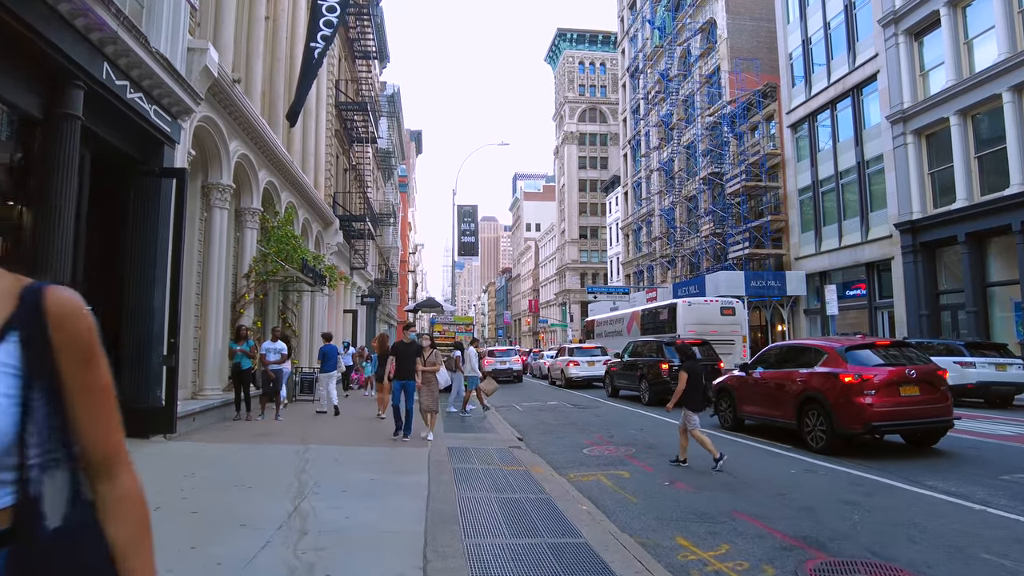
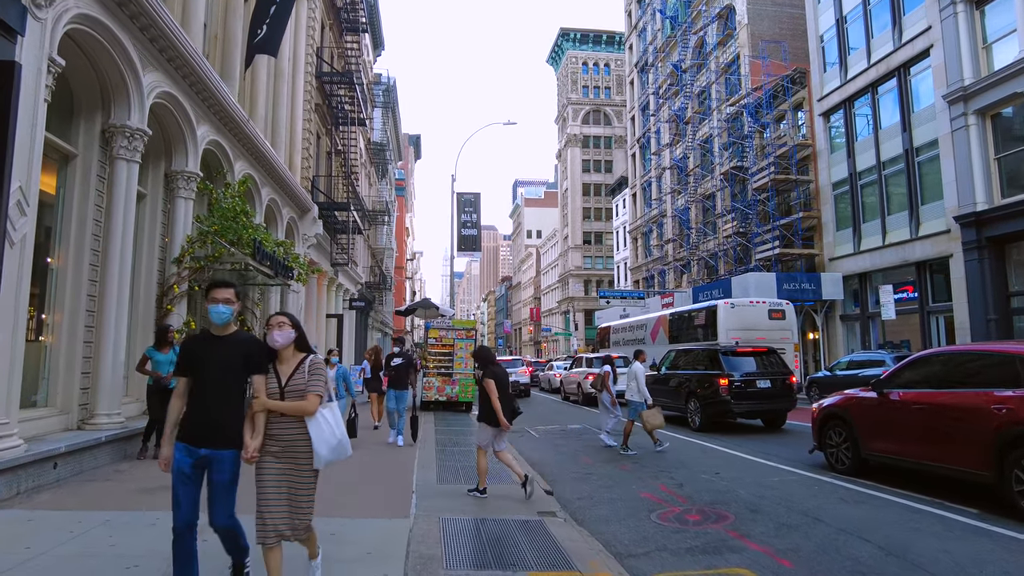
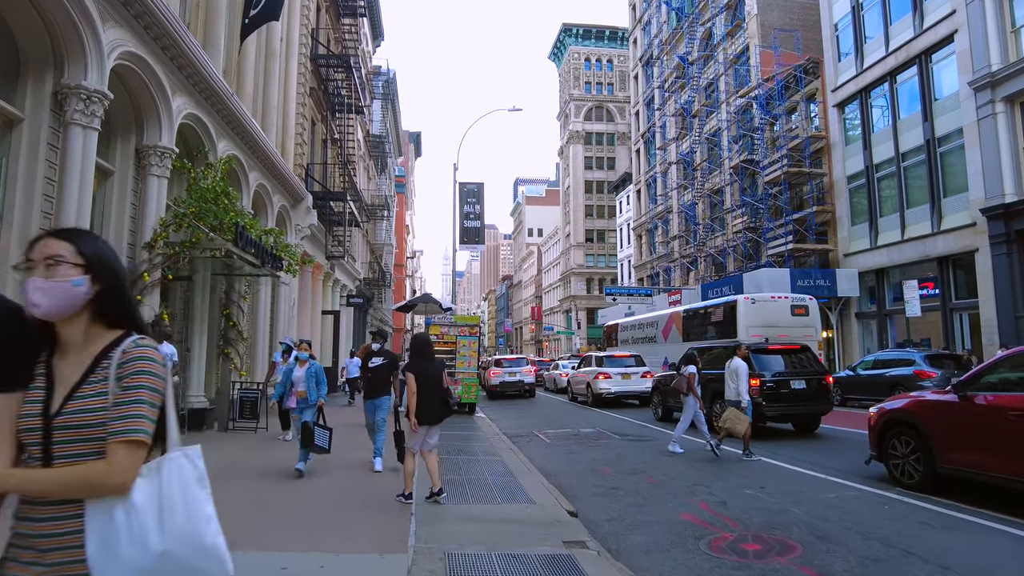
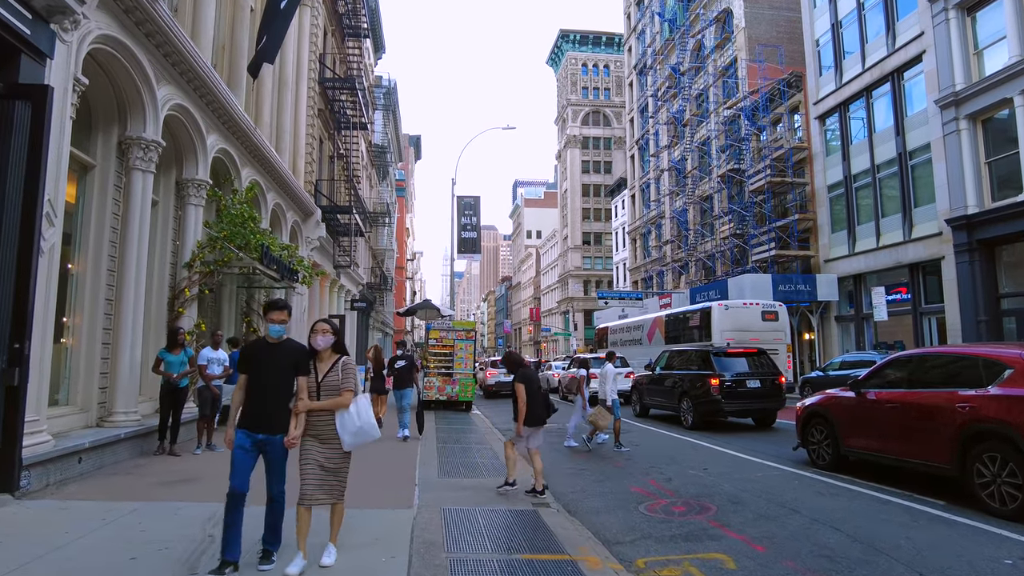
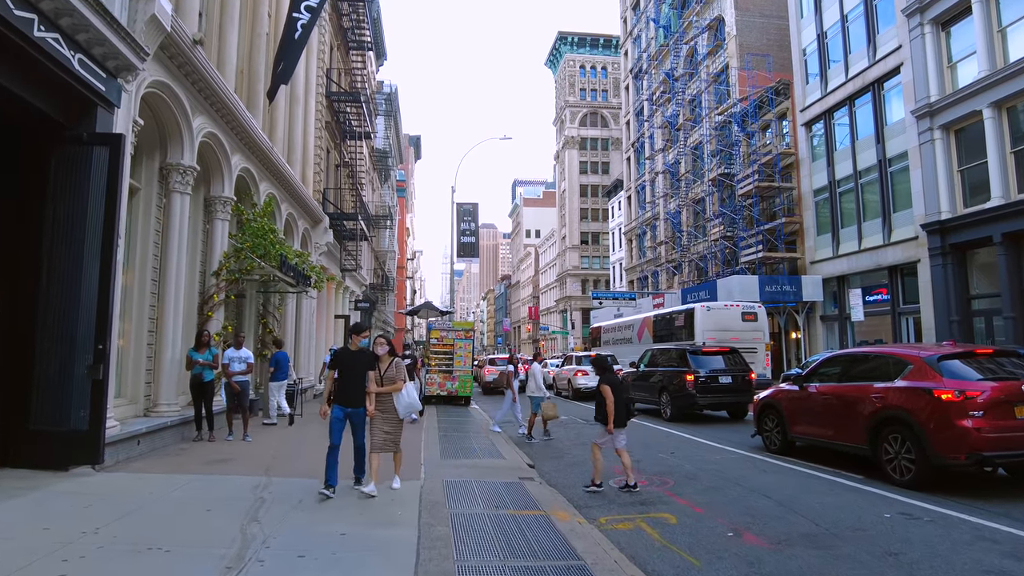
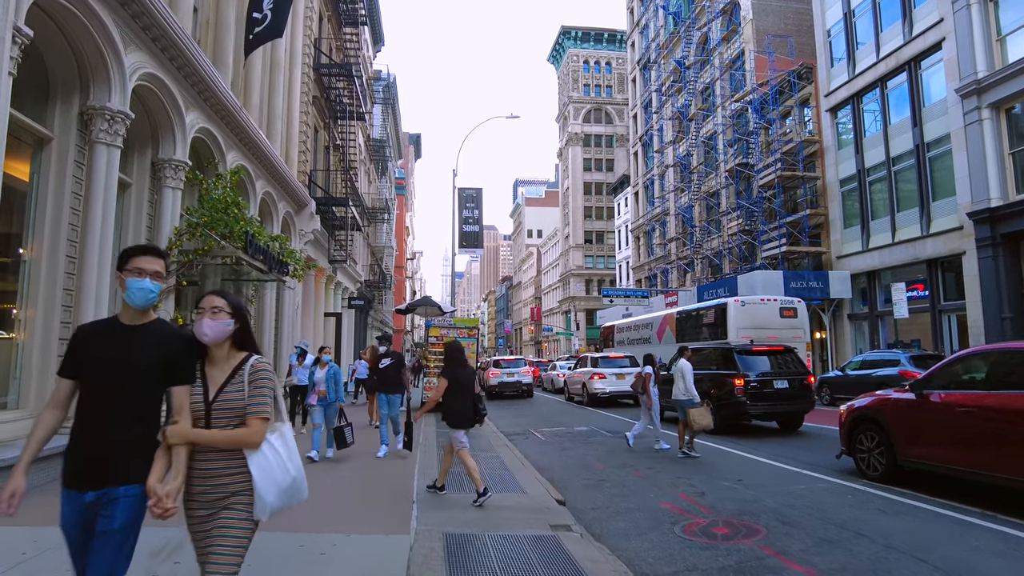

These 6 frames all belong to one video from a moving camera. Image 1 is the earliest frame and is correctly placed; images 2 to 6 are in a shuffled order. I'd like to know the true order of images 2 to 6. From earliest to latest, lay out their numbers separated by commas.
5, 4, 2, 6, 3
